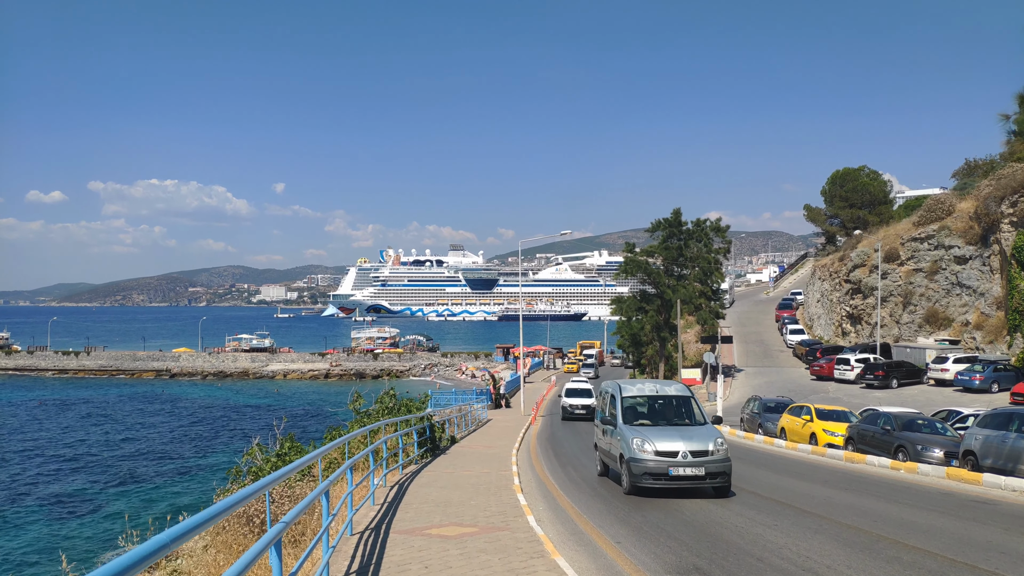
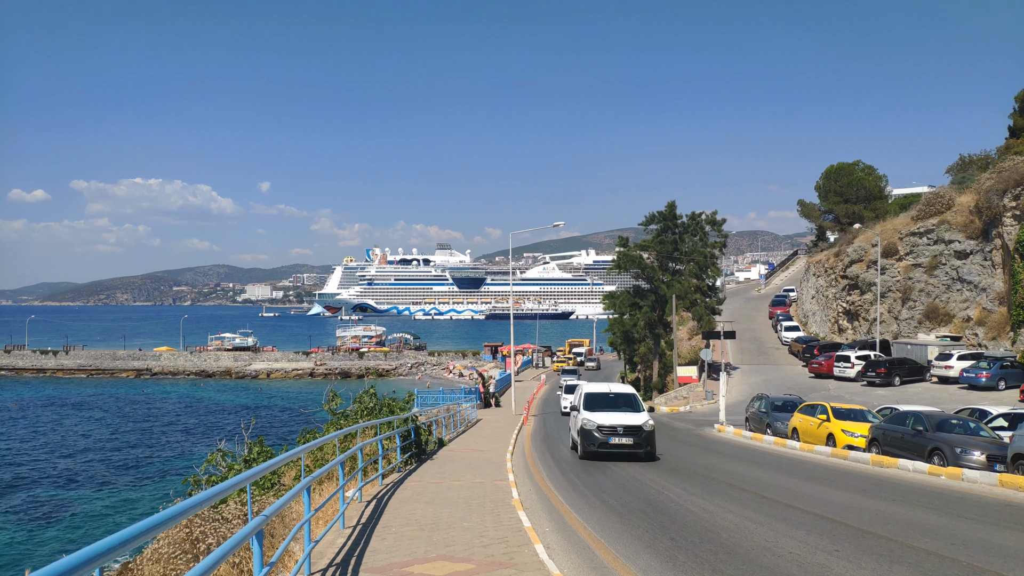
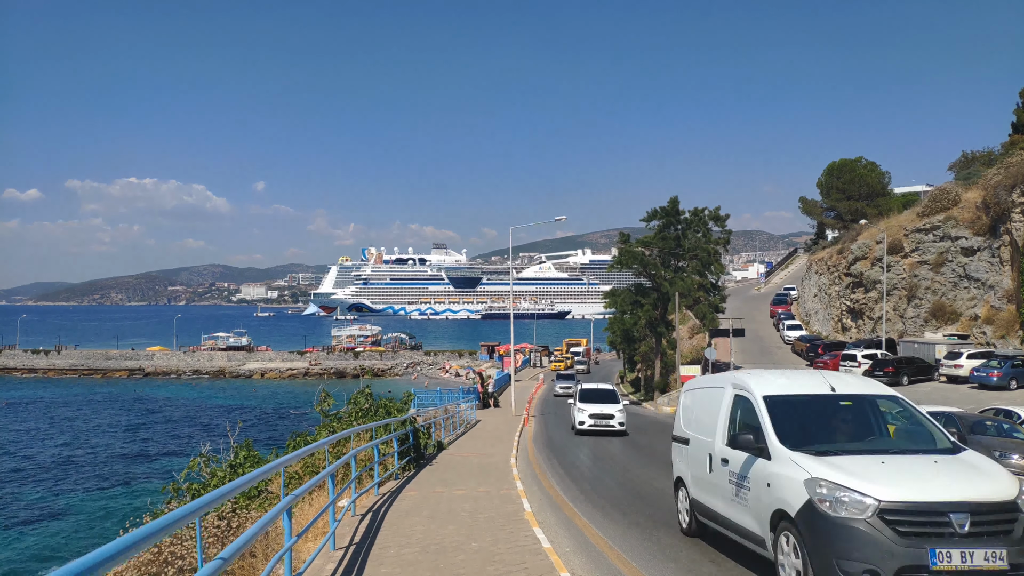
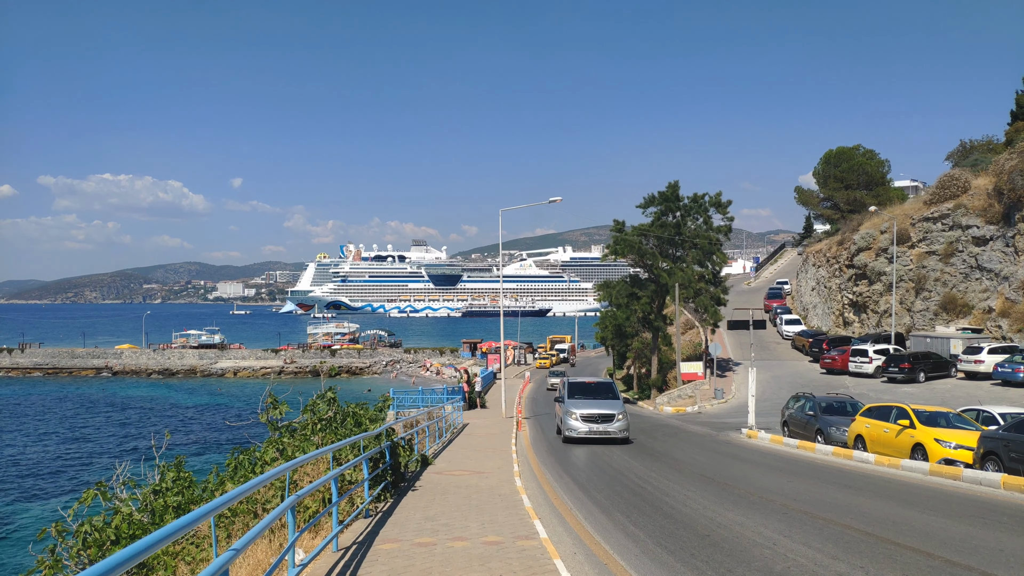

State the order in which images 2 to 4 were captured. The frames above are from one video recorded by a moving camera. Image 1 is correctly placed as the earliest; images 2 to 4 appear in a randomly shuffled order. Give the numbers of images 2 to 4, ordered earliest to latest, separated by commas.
2, 3, 4
